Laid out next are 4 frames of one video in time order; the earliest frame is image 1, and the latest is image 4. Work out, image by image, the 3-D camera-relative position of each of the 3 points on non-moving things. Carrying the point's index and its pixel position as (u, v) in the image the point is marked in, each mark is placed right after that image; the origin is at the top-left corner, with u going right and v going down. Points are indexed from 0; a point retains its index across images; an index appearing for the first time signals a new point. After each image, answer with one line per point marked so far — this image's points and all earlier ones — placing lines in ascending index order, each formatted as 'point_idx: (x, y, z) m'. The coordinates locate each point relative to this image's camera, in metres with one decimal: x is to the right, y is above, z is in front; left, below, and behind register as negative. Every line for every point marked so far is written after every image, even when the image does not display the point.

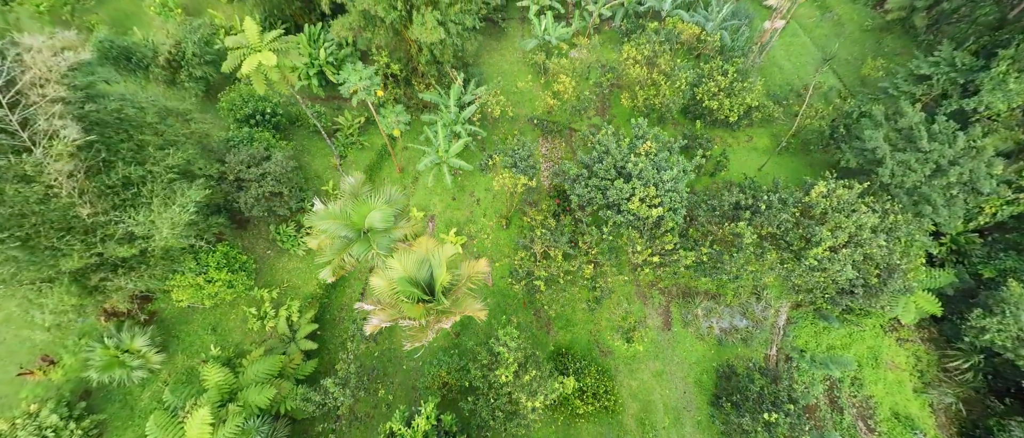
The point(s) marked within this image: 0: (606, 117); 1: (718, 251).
0: (+2.9, +3.4, +12.3) m
1: (+4.4, -0.7, +8.4) m
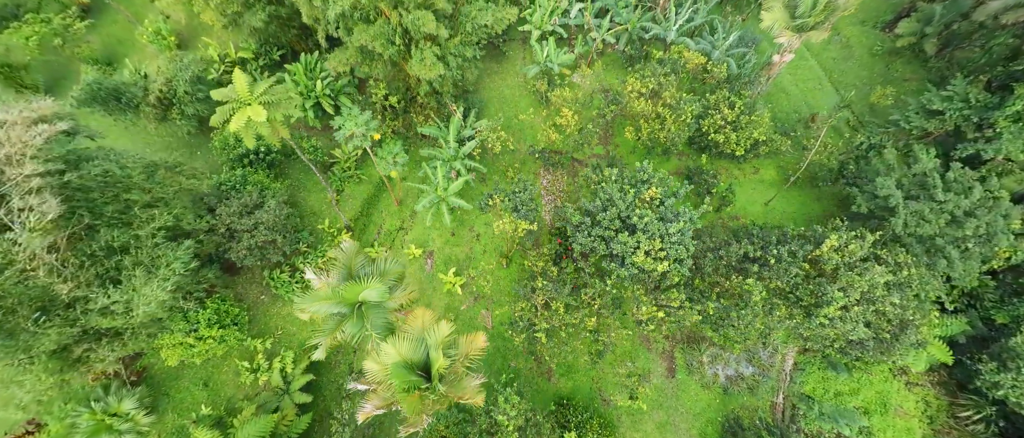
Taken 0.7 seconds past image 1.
0: (+3.0, +2.3, +12.0) m
1: (+4.4, -1.8, +8.1) m
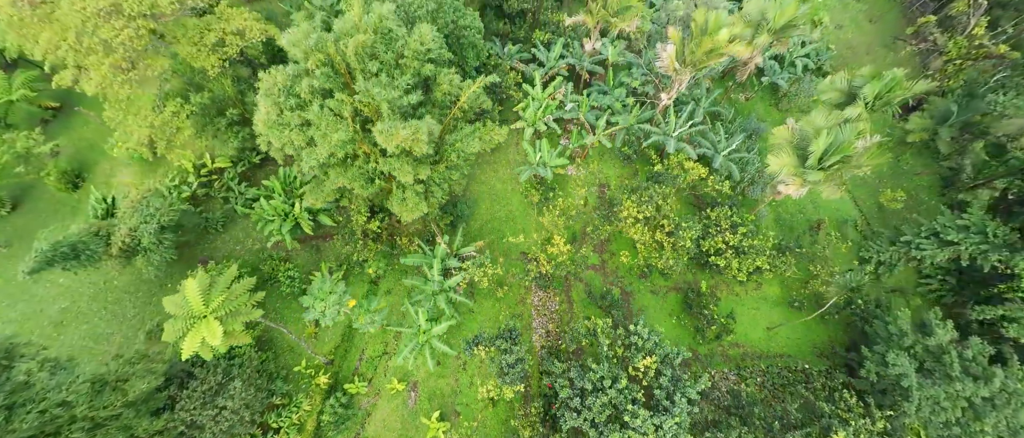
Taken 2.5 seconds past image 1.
0: (+2.7, -1.2, +11.4) m
1: (+4.1, -5.4, +7.6) m
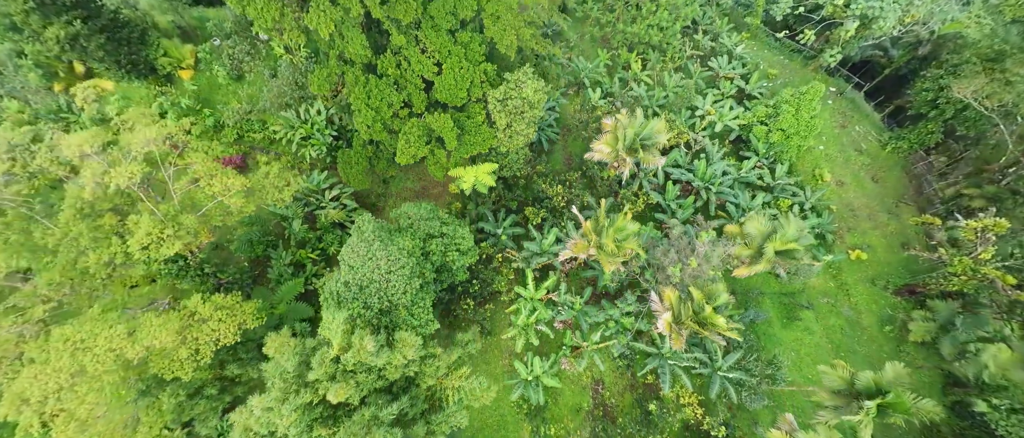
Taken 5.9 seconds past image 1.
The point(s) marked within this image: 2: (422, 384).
0: (+2.4, -7.9, +11.1) m
1: (+3.8, -12.2, +7.4) m
2: (-2.1, -3.8, +9.0) m
